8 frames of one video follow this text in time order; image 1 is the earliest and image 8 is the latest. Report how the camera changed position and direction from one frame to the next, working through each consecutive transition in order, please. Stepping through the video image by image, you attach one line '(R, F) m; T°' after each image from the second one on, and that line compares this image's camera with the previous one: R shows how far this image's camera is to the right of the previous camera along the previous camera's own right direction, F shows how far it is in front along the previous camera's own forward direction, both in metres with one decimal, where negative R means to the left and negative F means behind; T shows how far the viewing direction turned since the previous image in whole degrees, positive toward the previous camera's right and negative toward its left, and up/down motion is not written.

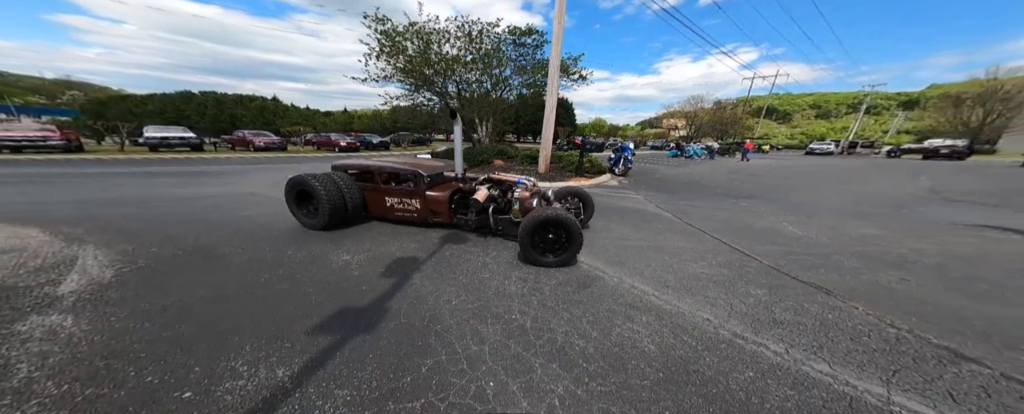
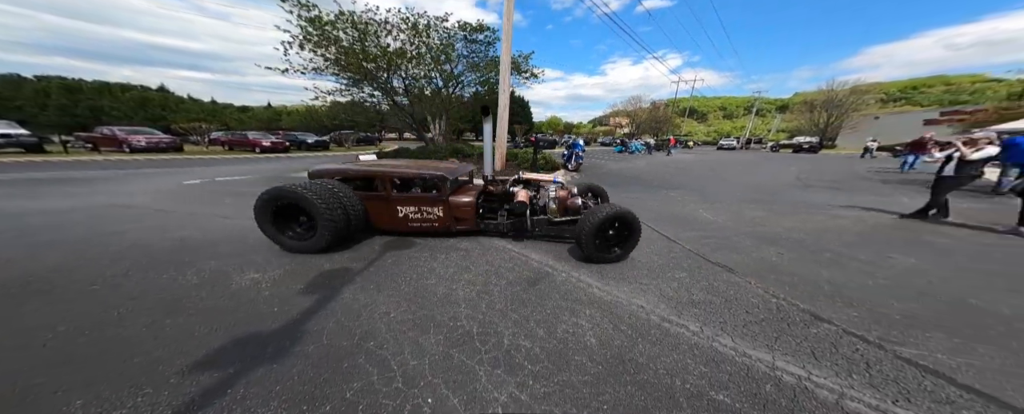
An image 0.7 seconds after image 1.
(+0.1, 0.0) m; +10°
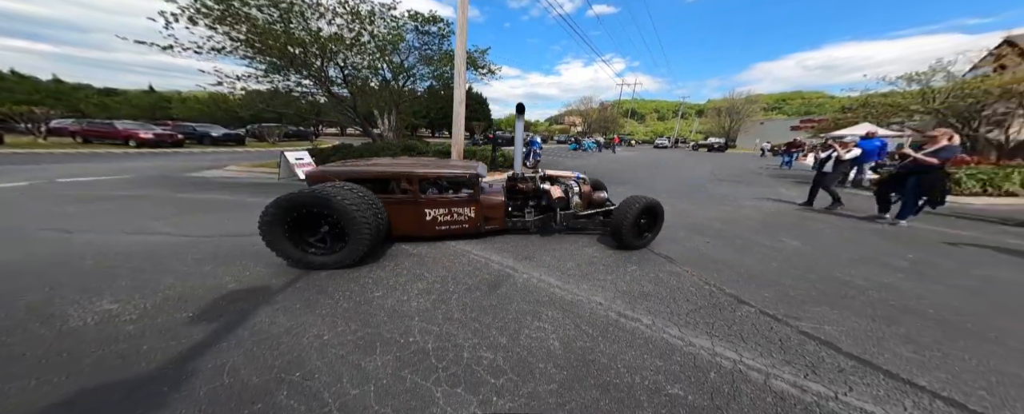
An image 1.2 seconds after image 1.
(0.0, +0.1) m; +9°
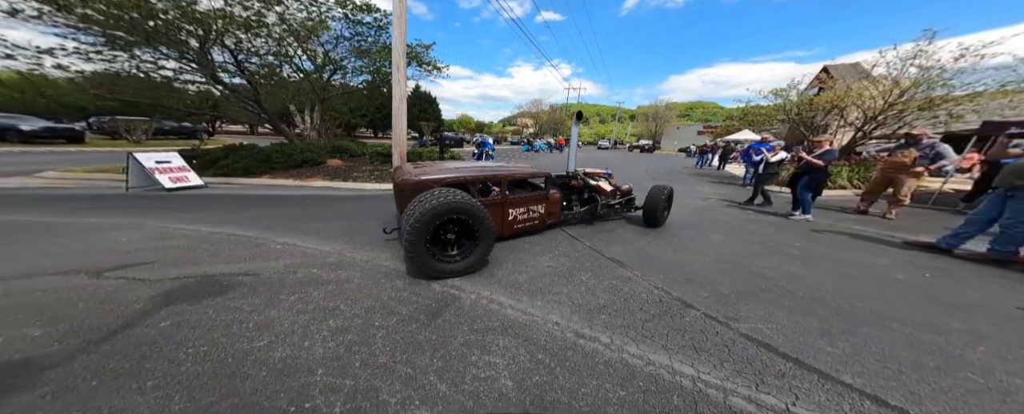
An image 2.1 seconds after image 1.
(+0.1, +0.3) m; +10°
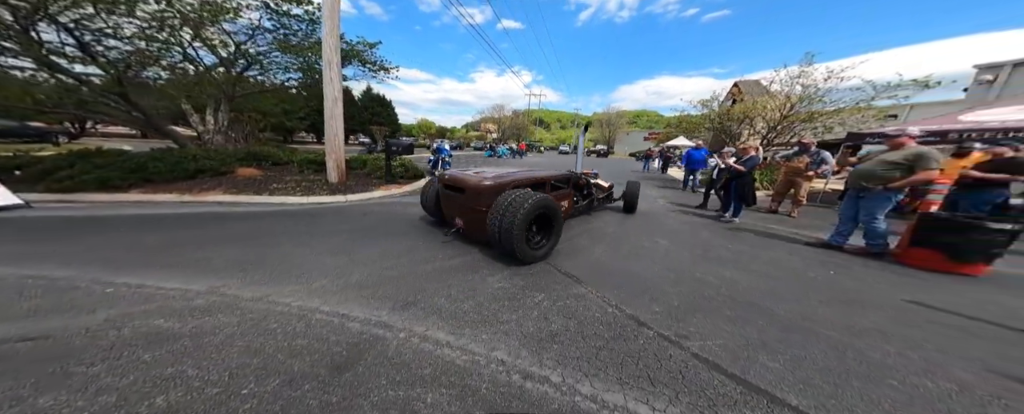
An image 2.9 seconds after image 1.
(+0.2, +0.2) m; +8°
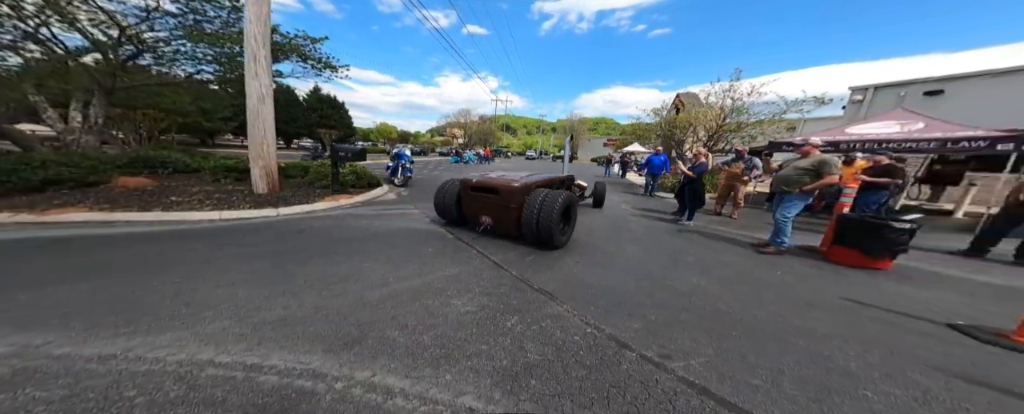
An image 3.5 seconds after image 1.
(0.0, +0.3) m; +7°
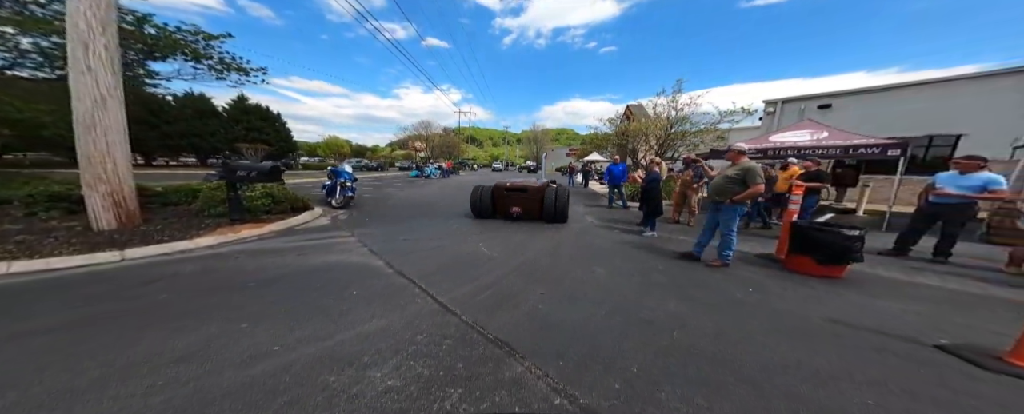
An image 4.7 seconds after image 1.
(+0.2, +0.6) m; +6°
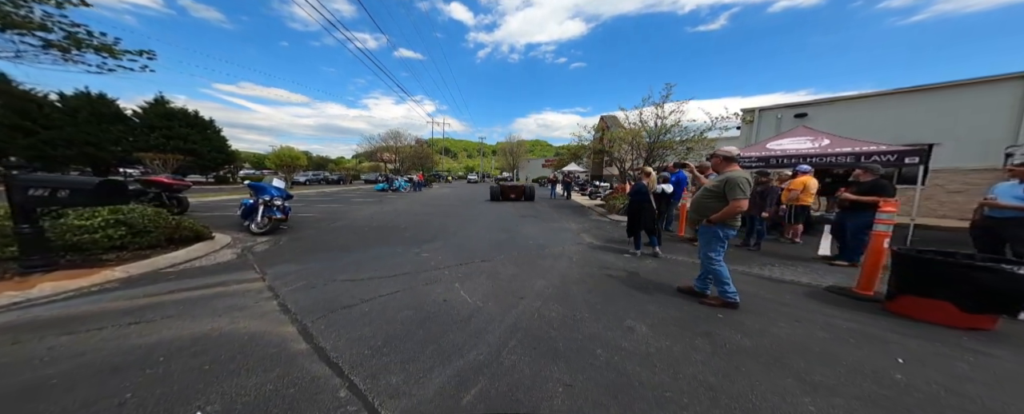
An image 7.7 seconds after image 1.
(-0.2, +1.2) m; +5°
